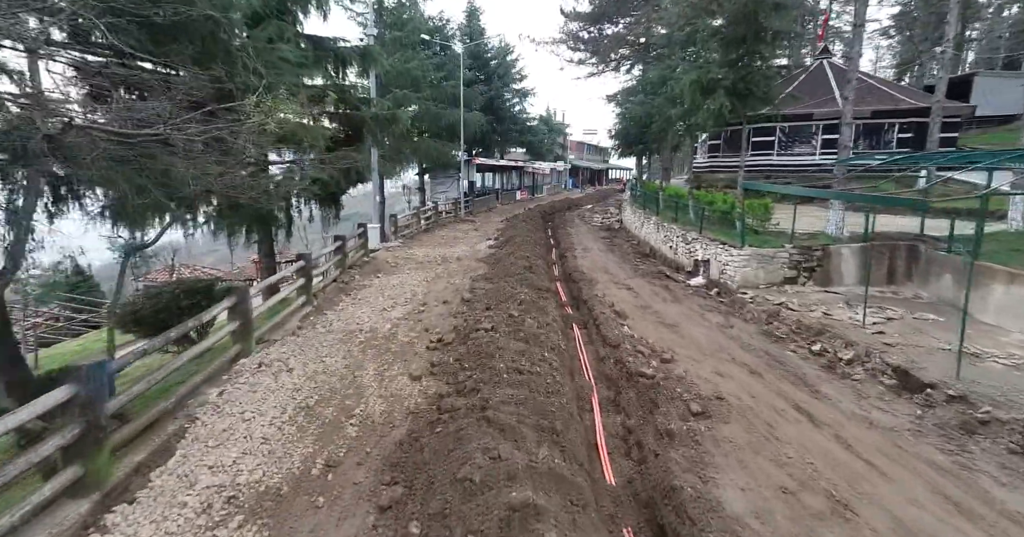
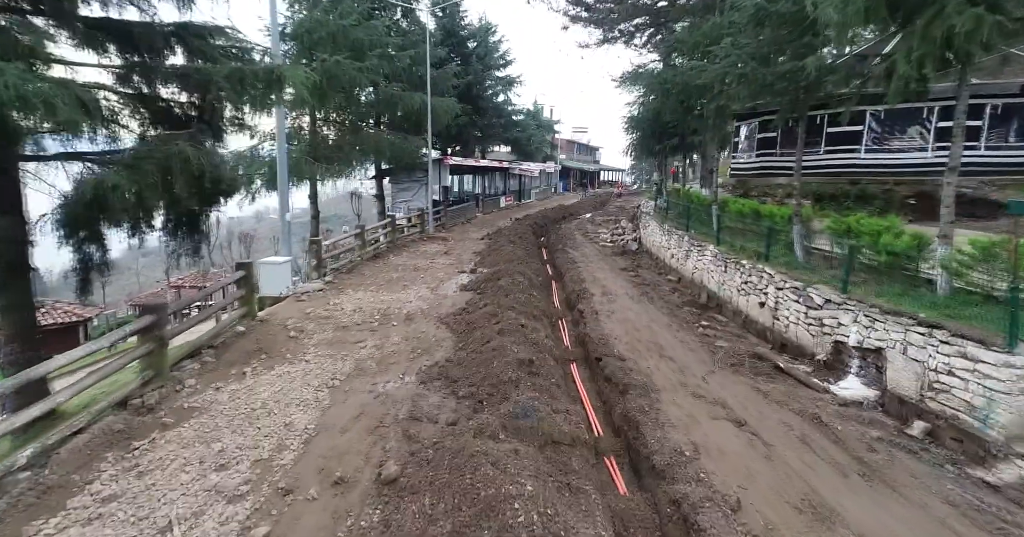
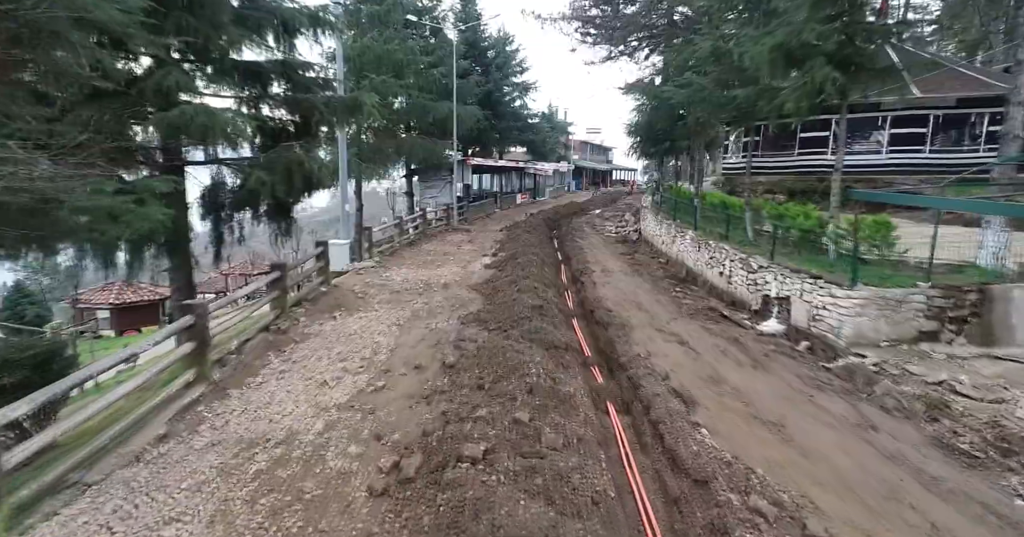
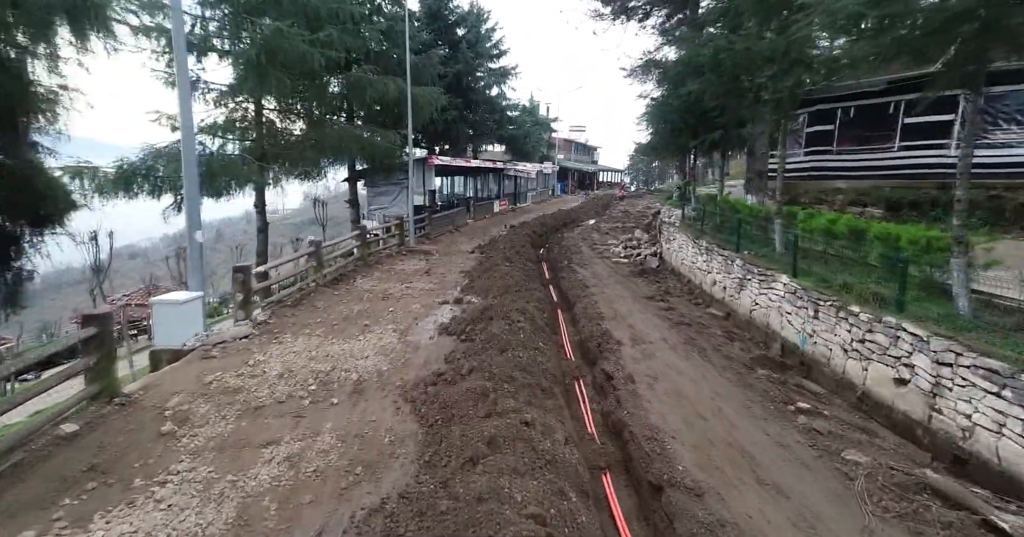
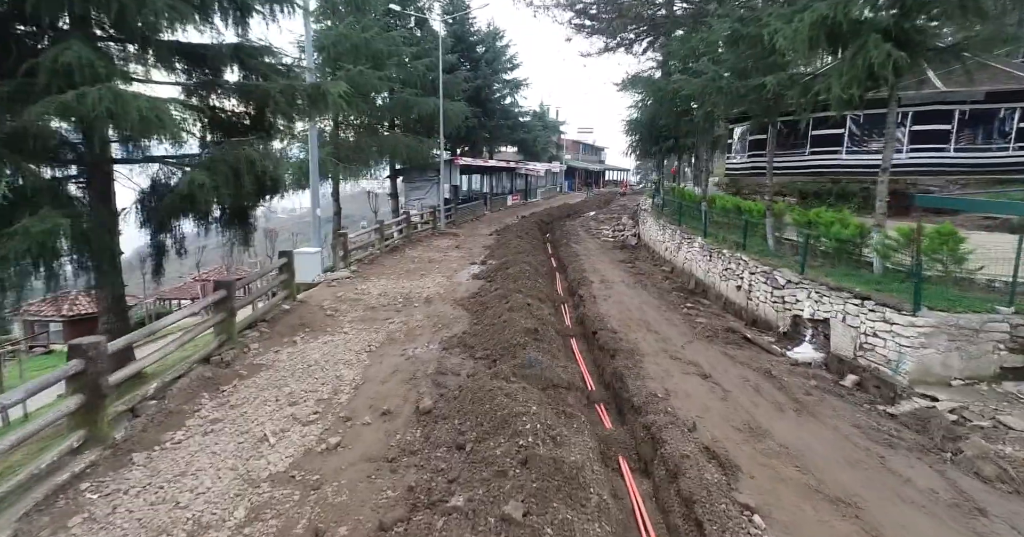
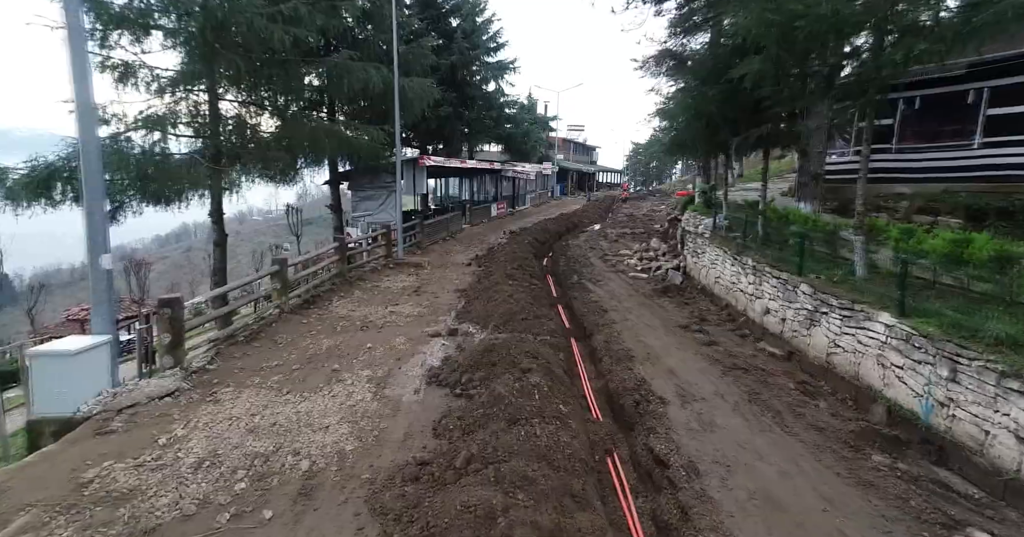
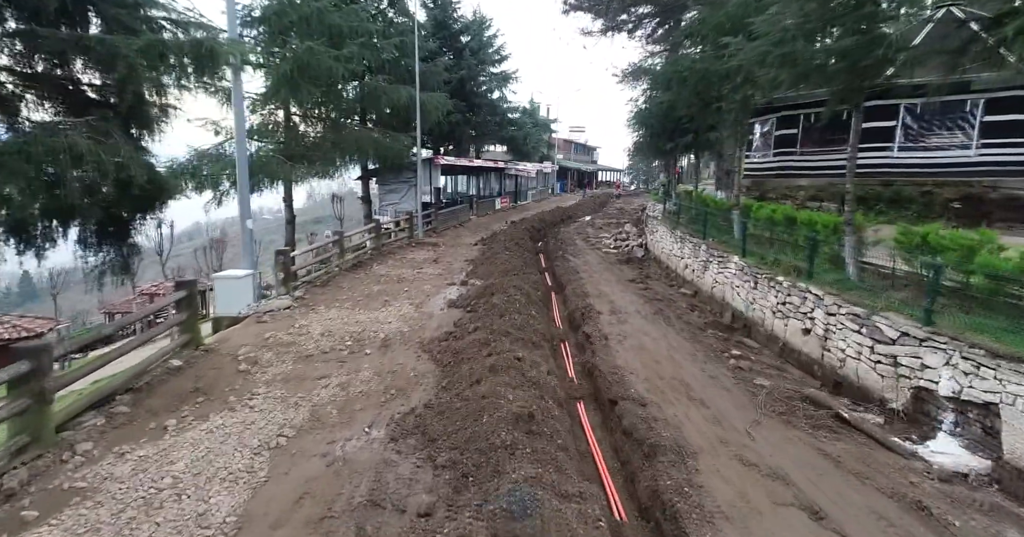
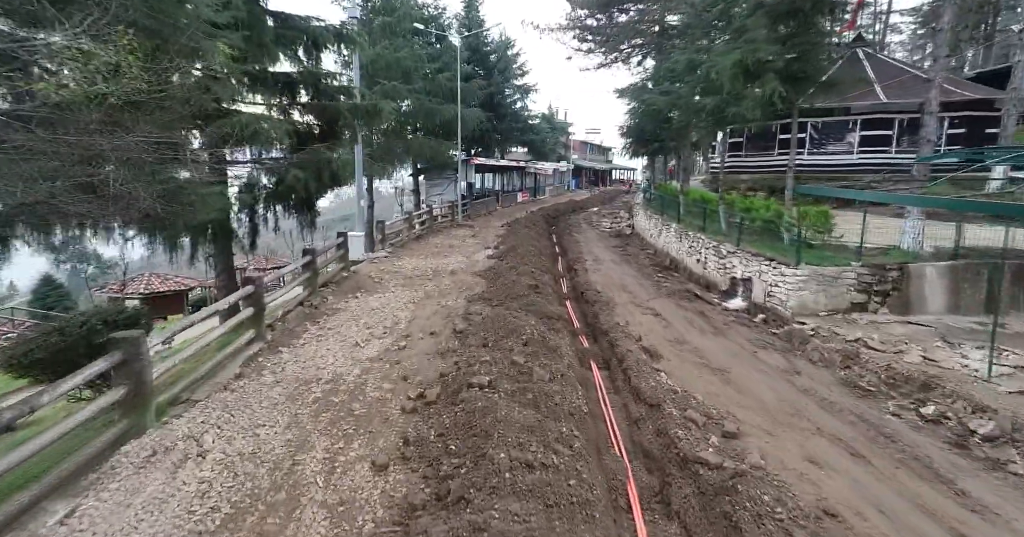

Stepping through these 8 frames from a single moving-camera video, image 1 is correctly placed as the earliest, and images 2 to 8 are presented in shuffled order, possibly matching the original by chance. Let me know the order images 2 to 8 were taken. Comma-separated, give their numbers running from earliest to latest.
8, 3, 5, 2, 7, 4, 6
